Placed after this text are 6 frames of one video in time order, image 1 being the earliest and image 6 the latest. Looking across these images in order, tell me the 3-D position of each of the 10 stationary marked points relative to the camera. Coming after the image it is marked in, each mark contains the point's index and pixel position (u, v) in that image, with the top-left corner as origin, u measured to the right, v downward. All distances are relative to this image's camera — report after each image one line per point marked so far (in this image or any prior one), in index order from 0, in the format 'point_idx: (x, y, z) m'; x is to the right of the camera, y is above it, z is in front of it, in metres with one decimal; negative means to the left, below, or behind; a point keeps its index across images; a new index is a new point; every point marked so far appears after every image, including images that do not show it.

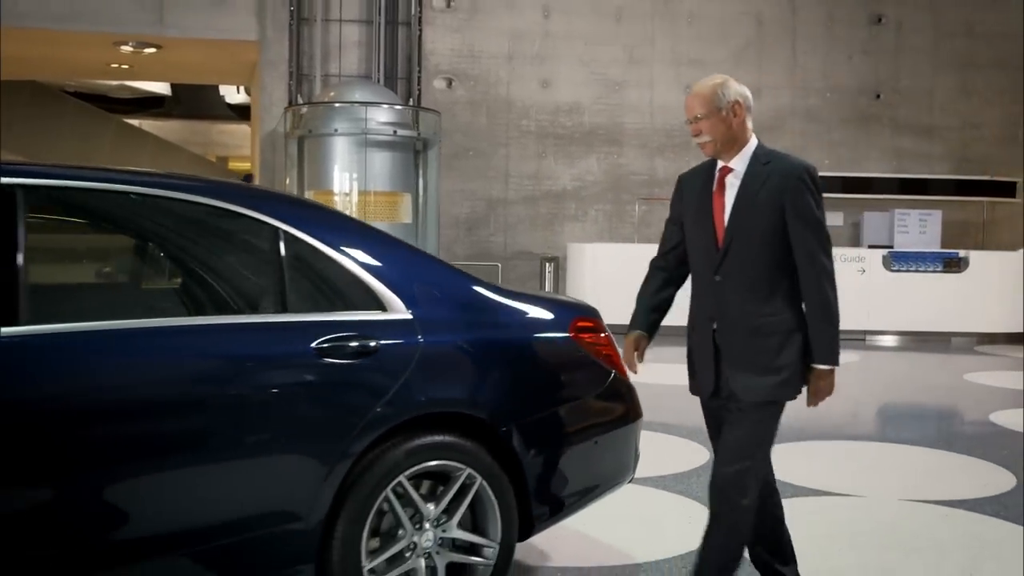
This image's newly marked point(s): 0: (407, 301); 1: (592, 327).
0: (-0.2, 0.0, +2.8) m
1: (+0.2, -0.1, +3.1) m
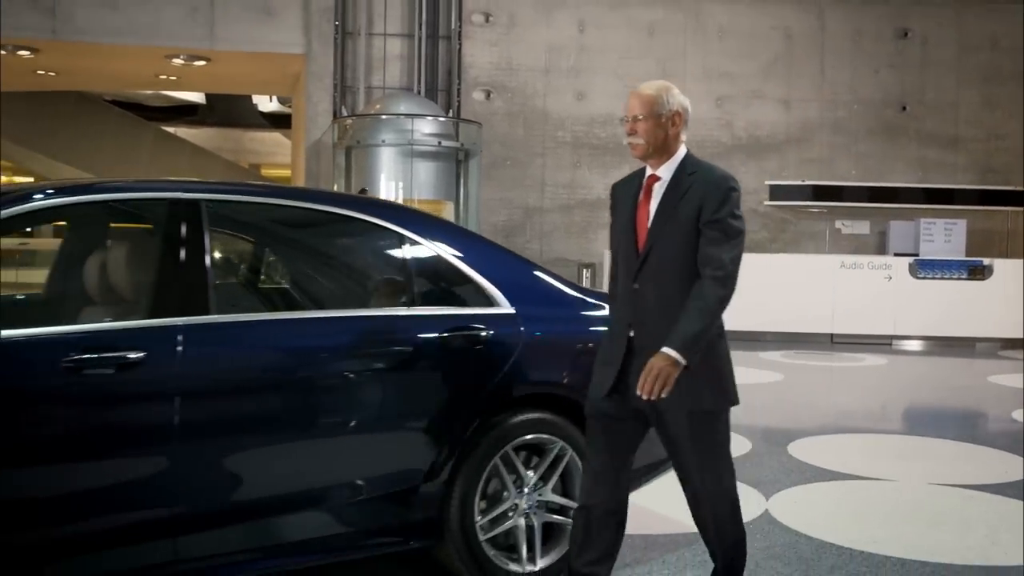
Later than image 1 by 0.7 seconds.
0: (0.0, 0.0, +3.2) m
1: (+0.5, -0.1, +3.5) m
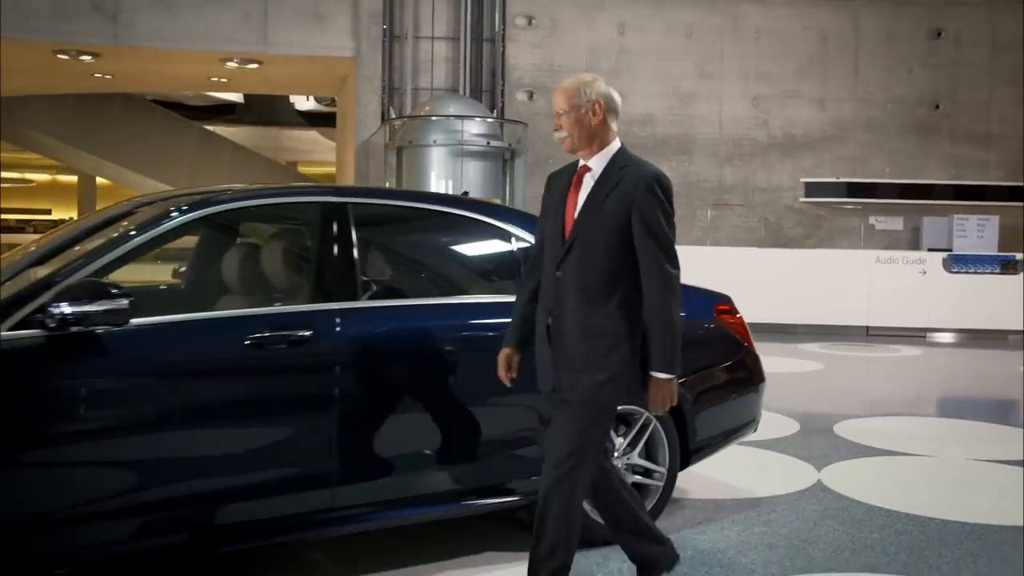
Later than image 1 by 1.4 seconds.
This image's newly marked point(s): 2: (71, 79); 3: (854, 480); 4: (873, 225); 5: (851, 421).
0: (+0.3, 0.0, +3.6) m
1: (+0.8, -0.1, +3.9) m
2: (-6.2, +2.9, +15.2) m
3: (+1.3, -0.8, +4.4) m
4: (+4.6, +0.8, +13.8) m
5: (+1.8, -0.7, +6.0) m
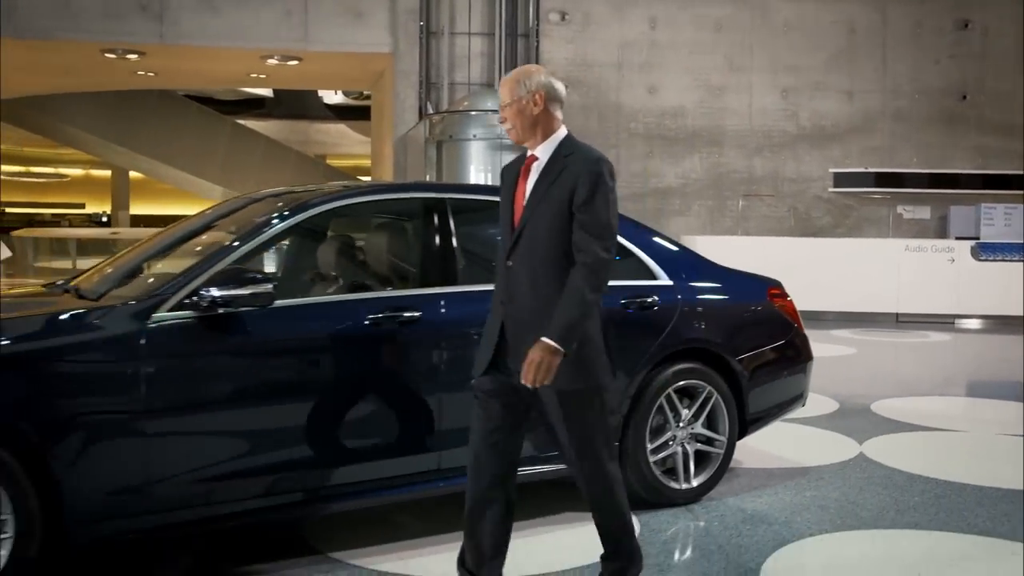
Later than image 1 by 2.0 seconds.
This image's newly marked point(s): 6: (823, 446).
0: (+0.6, +0.1, +4.0) m
1: (+1.0, 0.0, +4.3) m
2: (-5.7, +3.0, +15.6) m
3: (+1.6, -0.7, +4.7) m
4: (+5.0, +1.0, +14.1) m
5: (+2.1, -0.7, +6.4) m
6: (+1.4, -0.7, +4.8) m
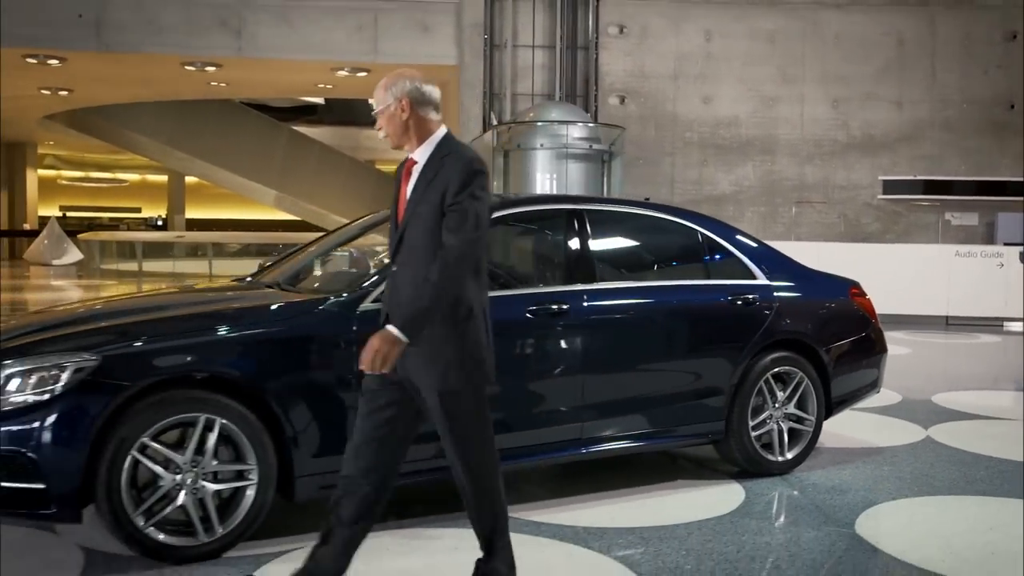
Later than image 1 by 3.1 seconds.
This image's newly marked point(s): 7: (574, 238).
0: (+1.0, +0.1, +4.5) m
1: (+1.5, 0.0, +4.8) m
2: (-4.8, +3.0, +16.4) m
3: (+2.1, -0.7, +5.2) m
4: (+5.8, +0.9, +14.5) m
5: (+2.7, -0.7, +6.9) m
6: (+1.9, -0.7, +5.4) m
7: (+0.3, +0.2, +4.1) m
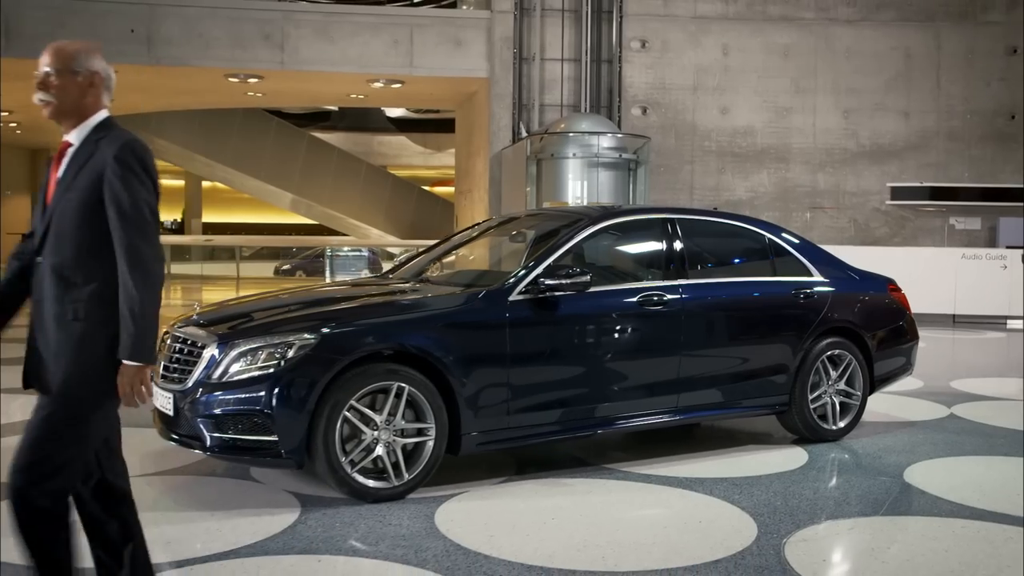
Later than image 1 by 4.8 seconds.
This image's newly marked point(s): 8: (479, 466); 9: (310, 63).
0: (+1.5, +0.1, +5.3) m
1: (+2.0, 0.0, +5.6) m
2: (-4.5, +3.0, +17.2) m
3: (+2.5, -0.7, +6.0) m
4: (+6.2, +0.9, +15.3) m
5: (+3.1, -0.7, +7.7) m
6: (+2.3, -0.7, +6.2) m
7: (+0.7, +0.2, +4.9) m
8: (-0.1, -0.7, +4.5) m
9: (-2.5, +2.9, +14.0) m
